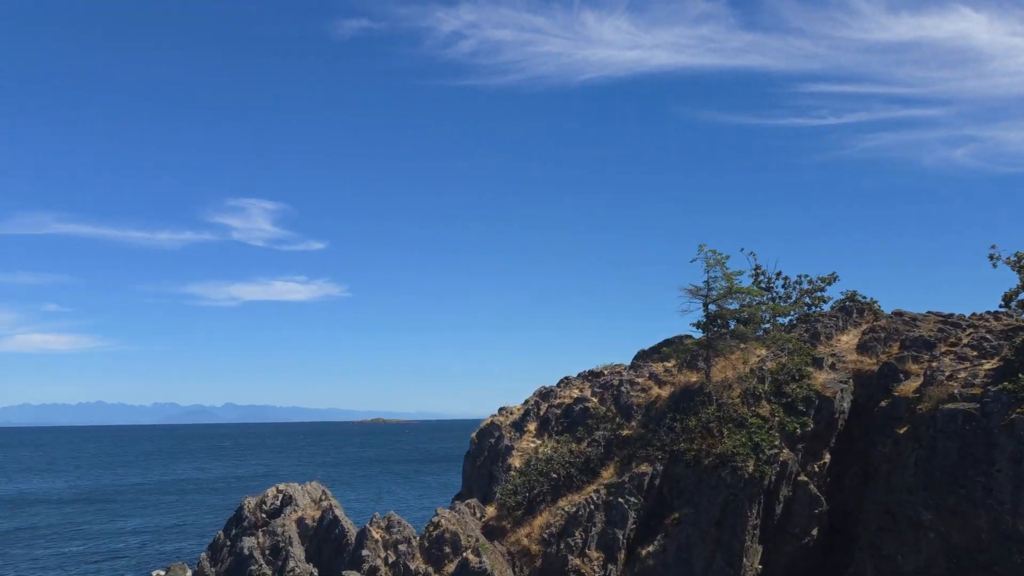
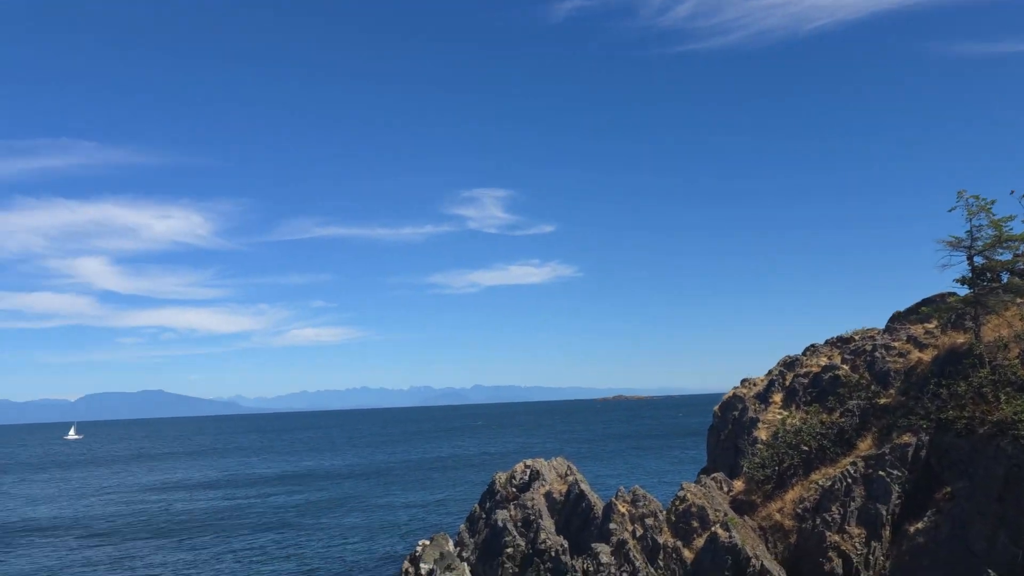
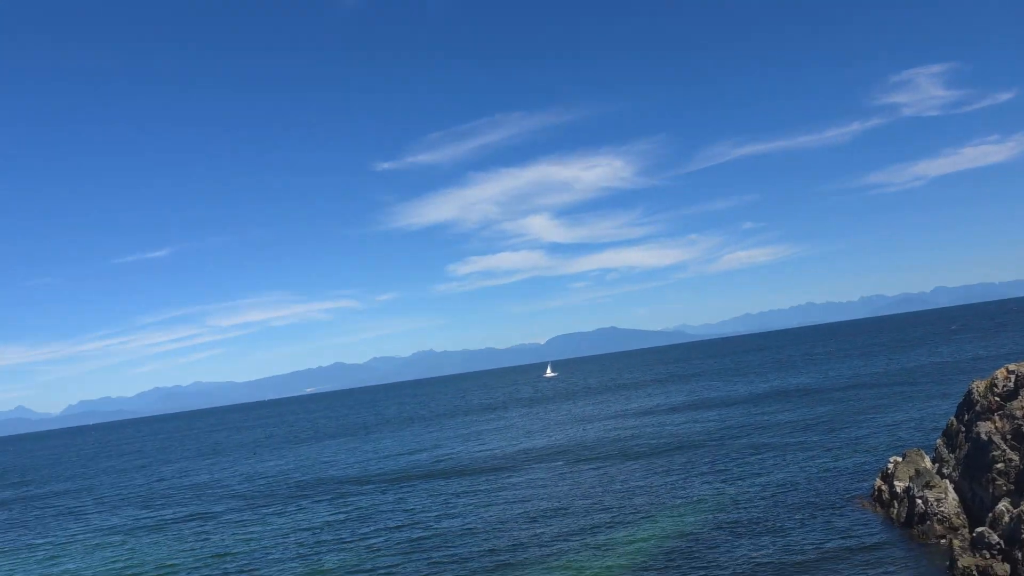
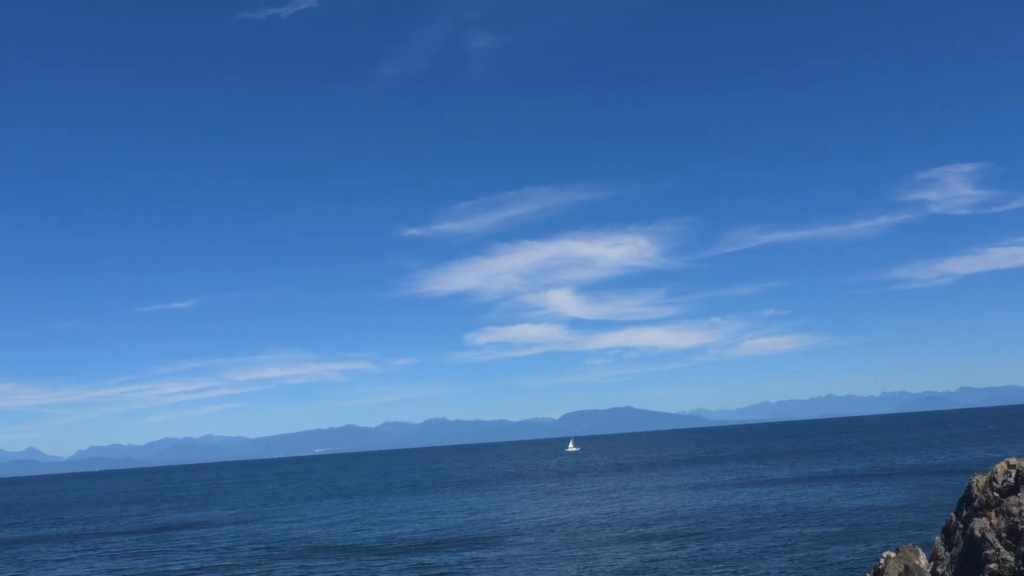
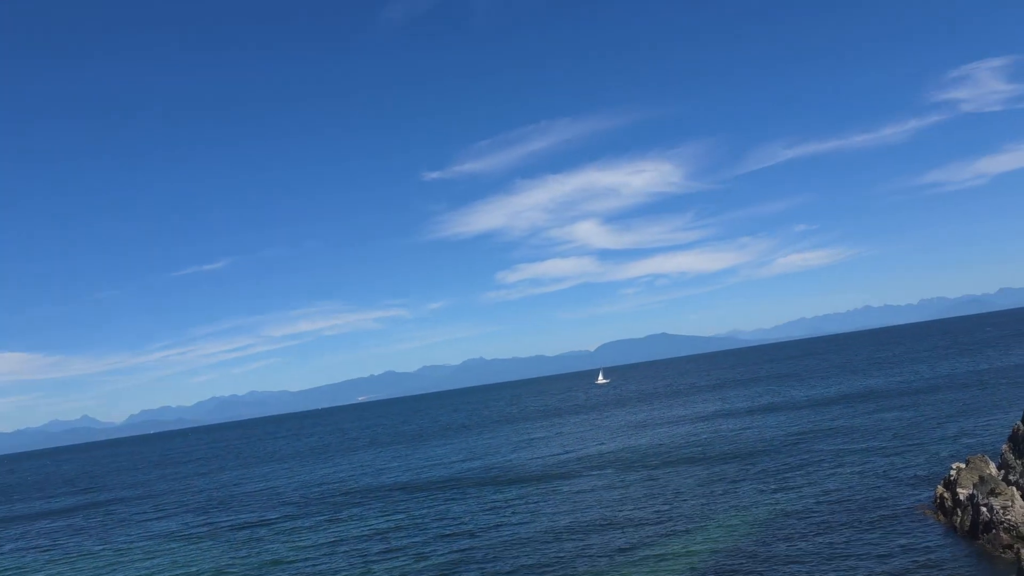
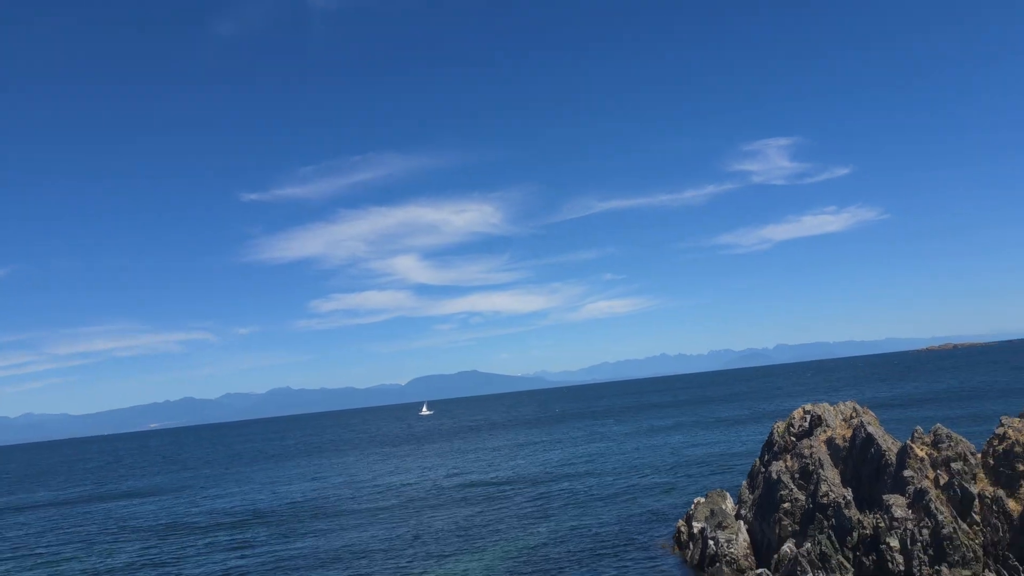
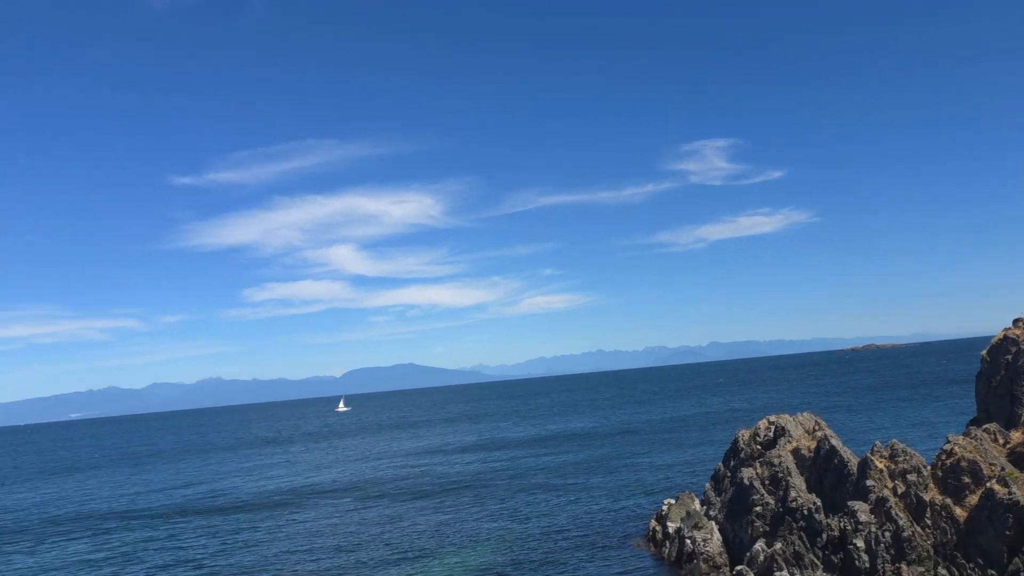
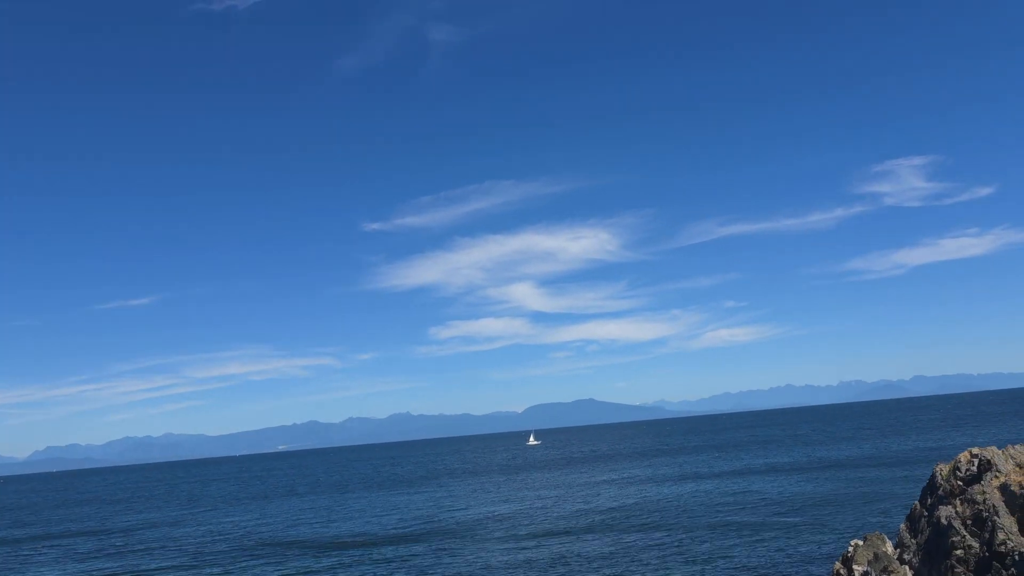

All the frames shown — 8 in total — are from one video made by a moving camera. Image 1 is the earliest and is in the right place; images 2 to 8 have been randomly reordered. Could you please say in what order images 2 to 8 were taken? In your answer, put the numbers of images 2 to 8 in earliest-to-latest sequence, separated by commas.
2, 7, 3, 5, 8, 4, 6
